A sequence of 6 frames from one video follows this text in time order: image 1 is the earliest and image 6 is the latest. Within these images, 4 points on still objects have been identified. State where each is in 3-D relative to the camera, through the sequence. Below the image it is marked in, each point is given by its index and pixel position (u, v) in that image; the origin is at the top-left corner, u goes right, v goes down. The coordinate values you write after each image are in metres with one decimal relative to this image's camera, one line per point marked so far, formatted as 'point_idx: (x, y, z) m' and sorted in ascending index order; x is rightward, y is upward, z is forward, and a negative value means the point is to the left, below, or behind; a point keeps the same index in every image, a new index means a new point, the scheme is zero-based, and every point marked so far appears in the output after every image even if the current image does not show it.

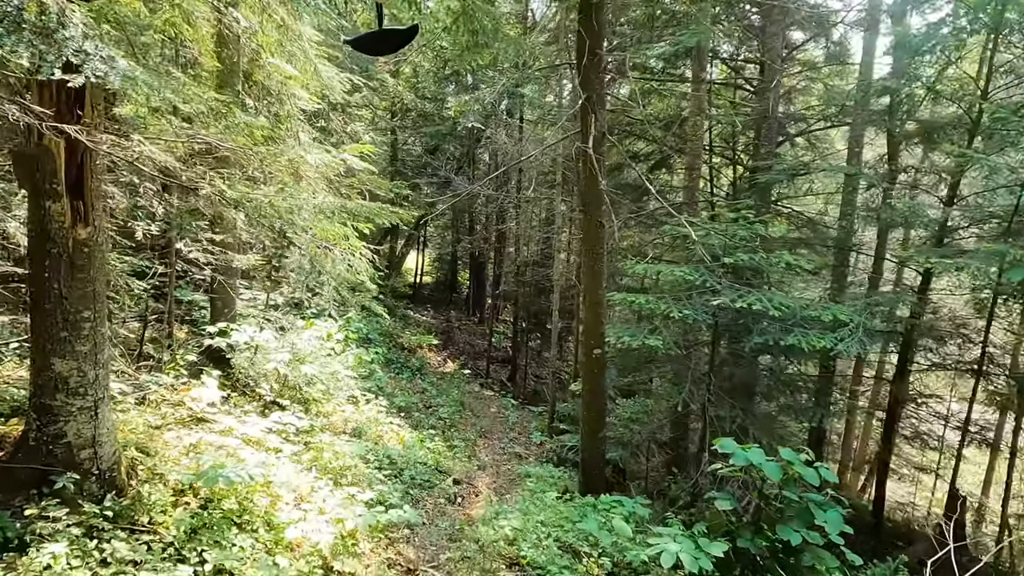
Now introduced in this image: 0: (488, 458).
0: (-0.3, -2.2, +8.4) m
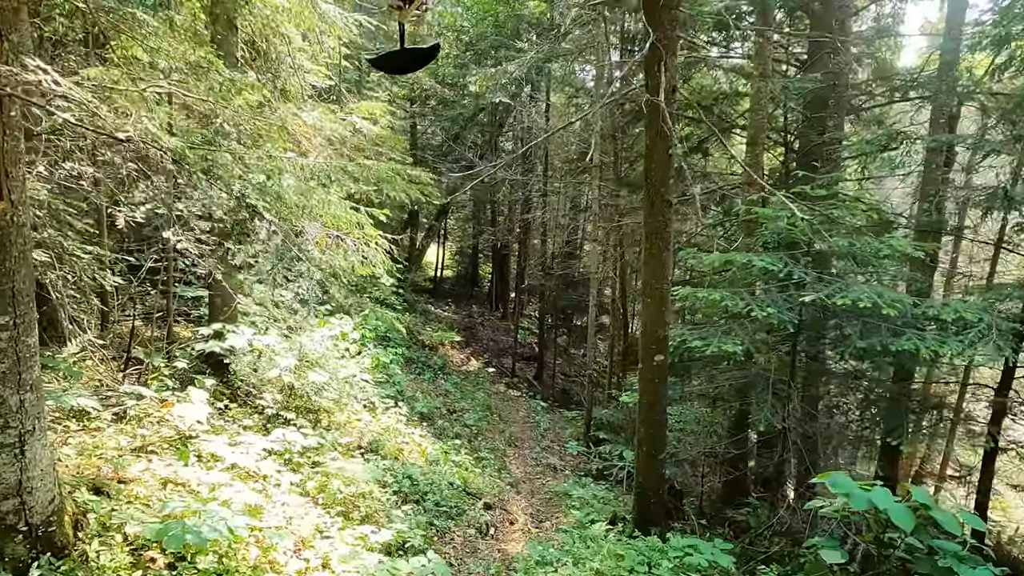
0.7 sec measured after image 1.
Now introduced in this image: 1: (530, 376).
0: (+0.1, -2.1, +7.5) m
1: (+0.4, -2.1, +15.9) m
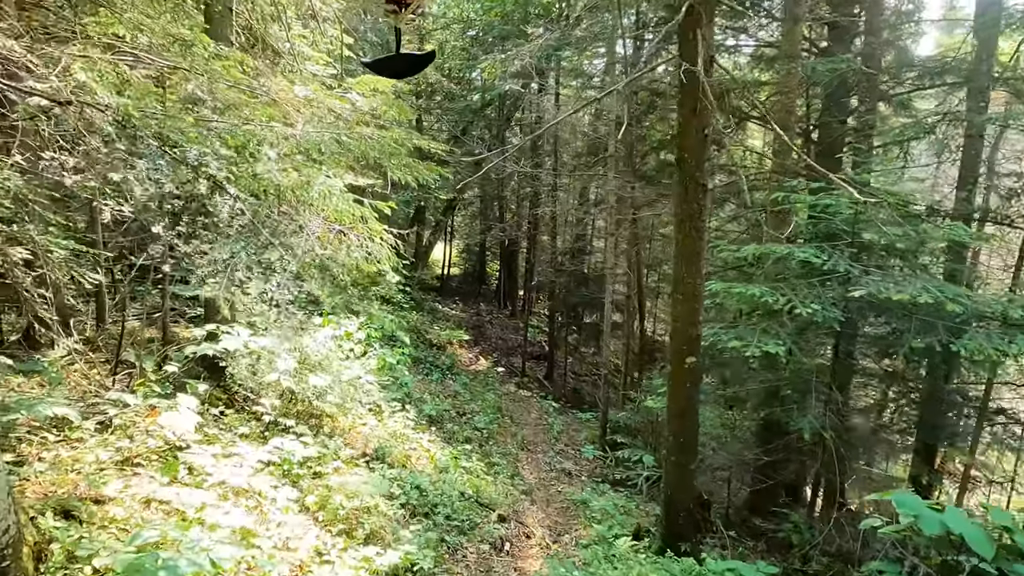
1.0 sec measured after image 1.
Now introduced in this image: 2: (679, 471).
0: (+0.2, -2.1, +7.2) m
1: (+0.6, -2.1, +15.6) m
2: (+1.1, -1.2, +4.5) m
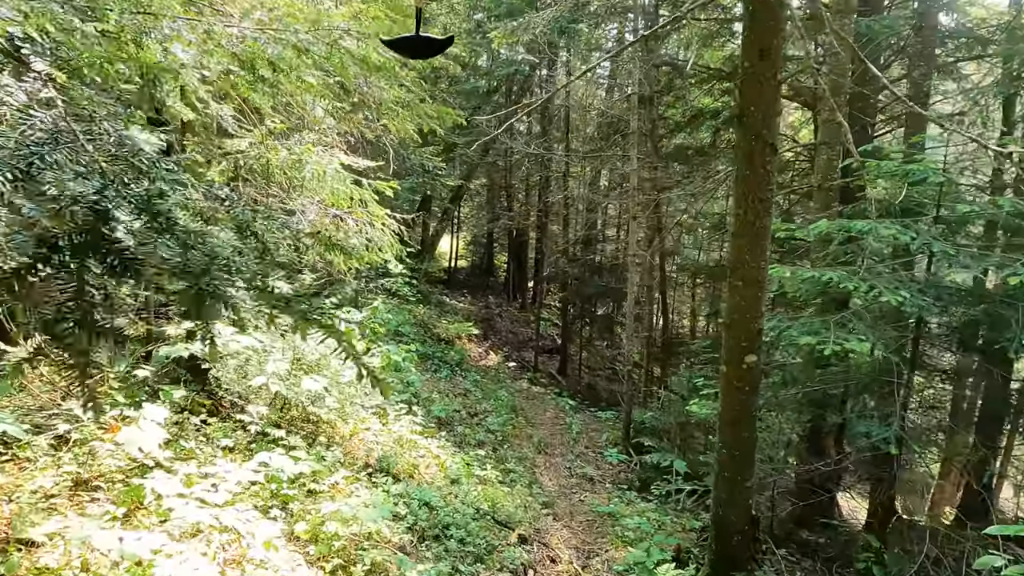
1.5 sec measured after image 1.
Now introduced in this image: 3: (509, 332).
0: (+0.4, -2.0, +6.5) m
1: (+0.9, -1.9, +14.9) m
2: (+1.3, -1.2, +3.8) m
3: (-0.1, -1.2, +17.5) m
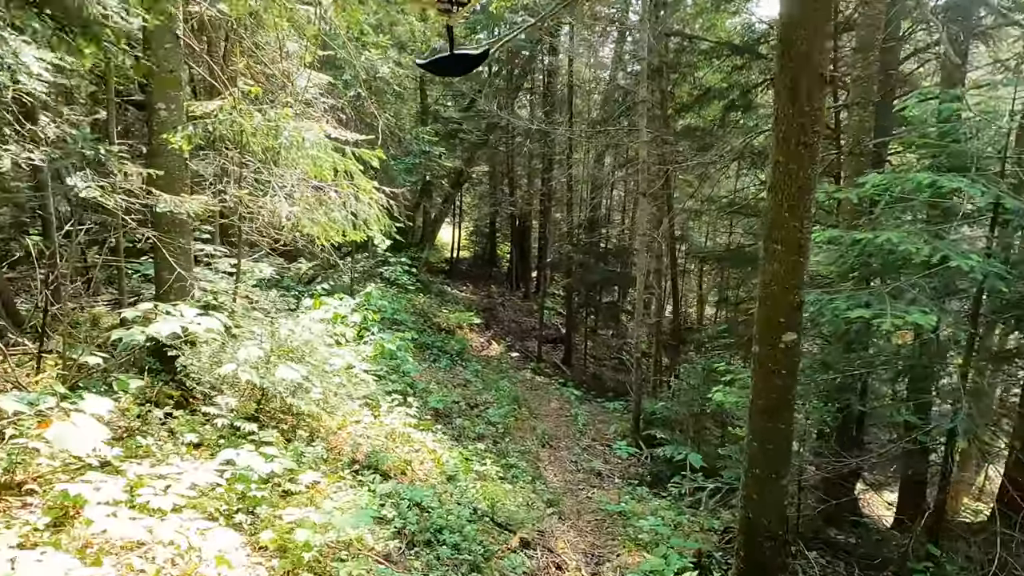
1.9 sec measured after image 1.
0: (+0.4, -1.8, +6.1) m
1: (+1.0, -1.6, +14.5) m
2: (+1.3, -1.0, +3.3) m
3: (0.0, -0.9, +17.1) m
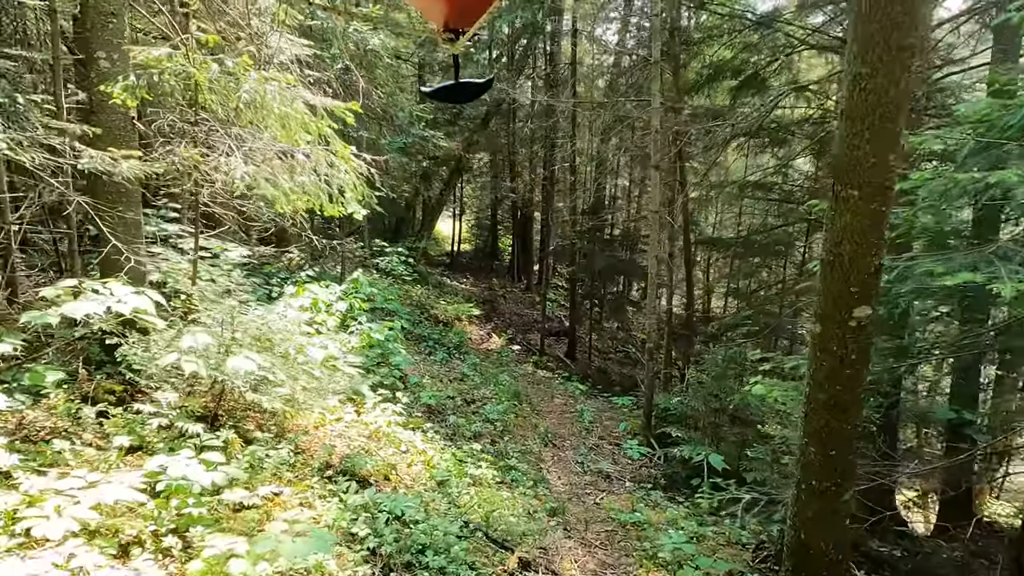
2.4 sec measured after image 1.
0: (+0.4, -1.6, +5.4) m
1: (+1.0, -1.4, +13.8) m
2: (+1.2, -0.9, +2.7) m
3: (0.0, -0.6, +16.4) m
